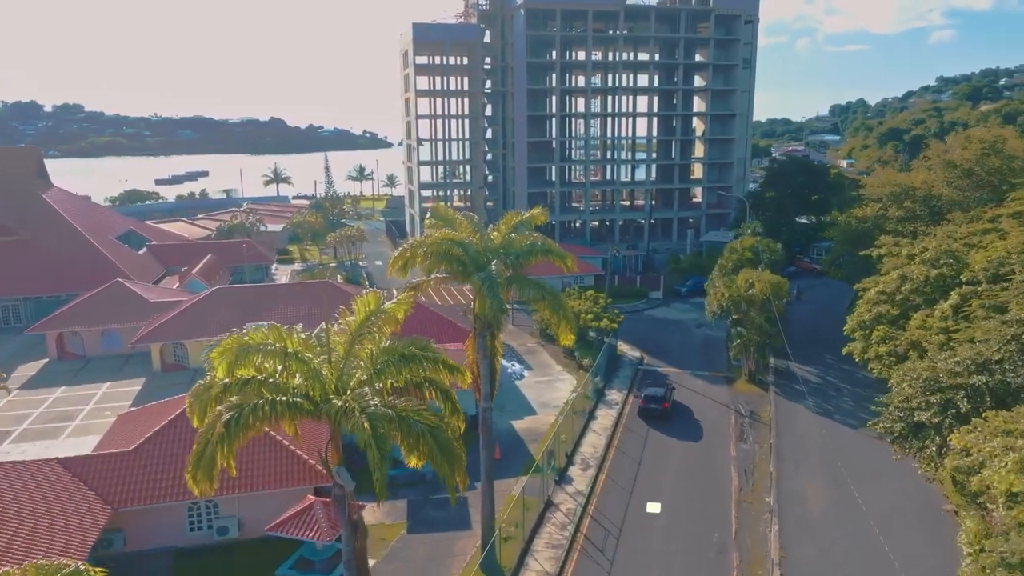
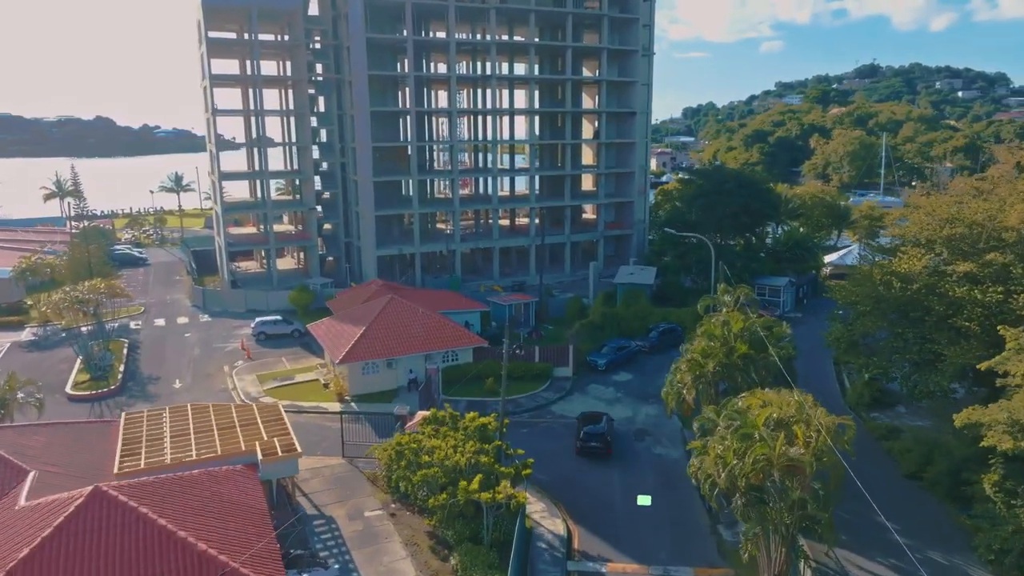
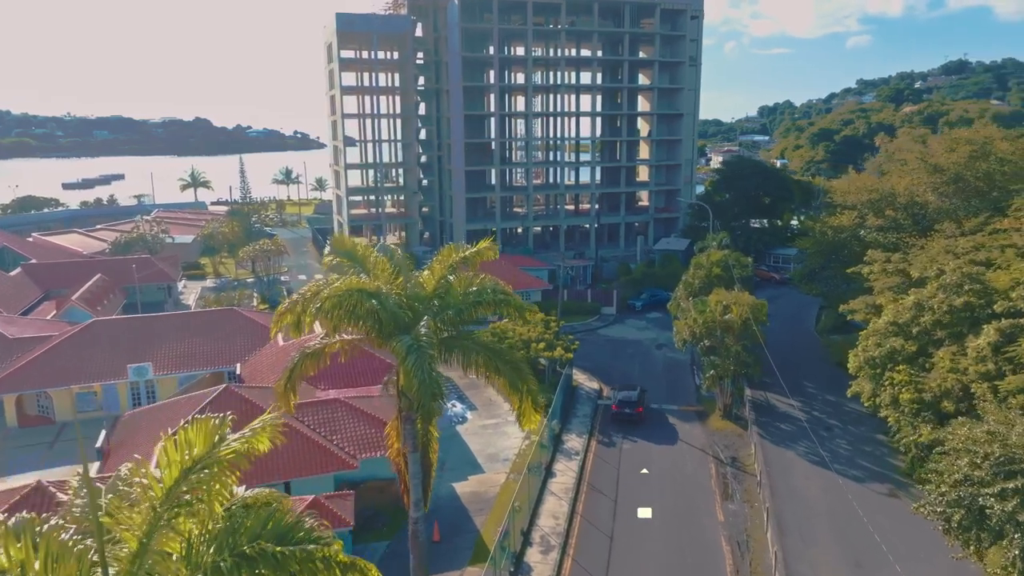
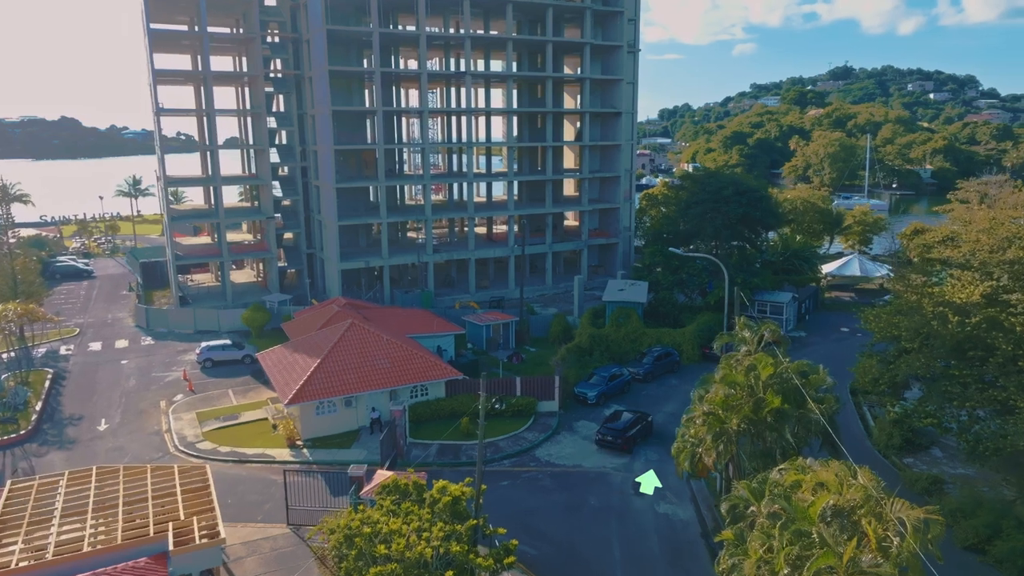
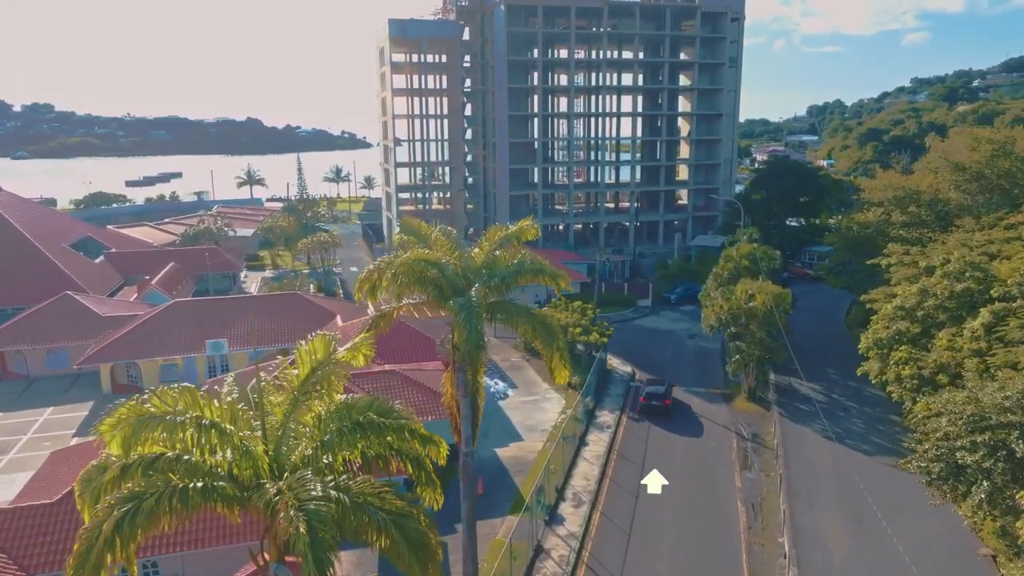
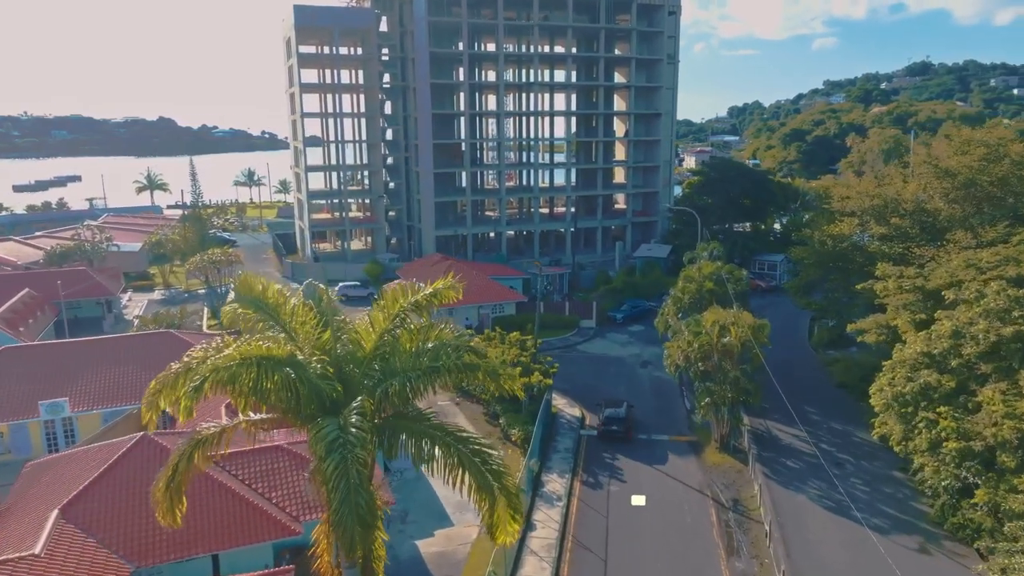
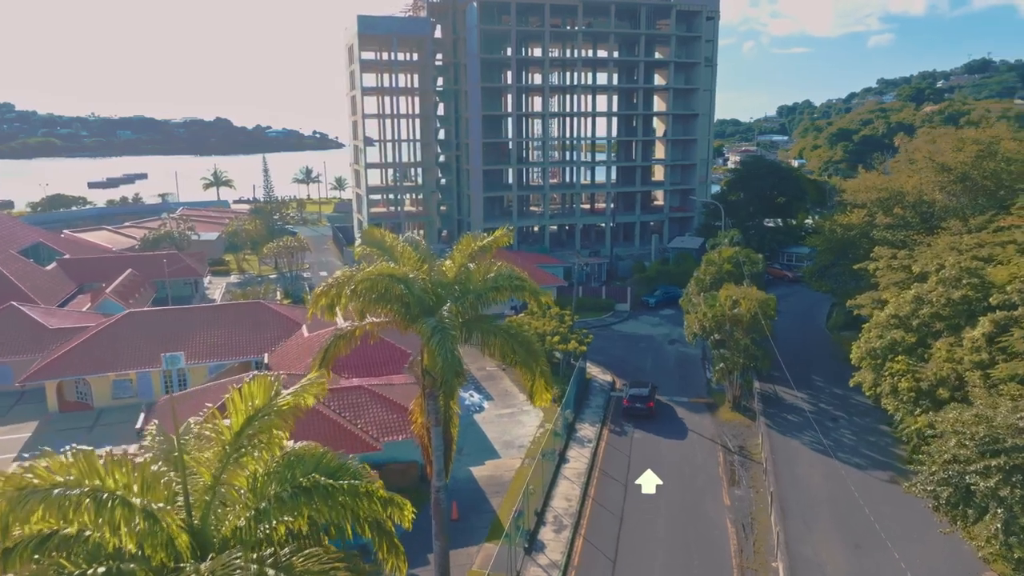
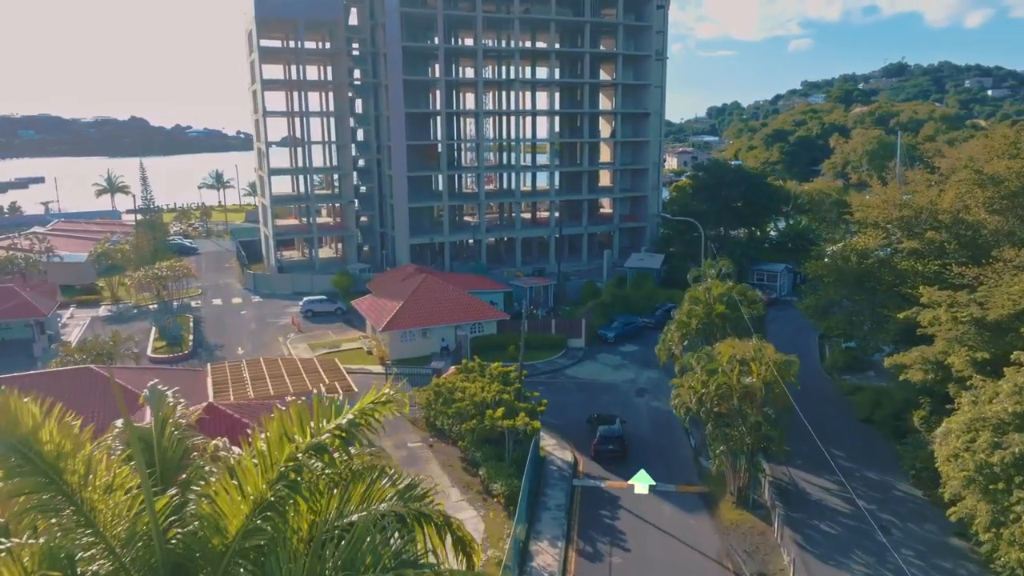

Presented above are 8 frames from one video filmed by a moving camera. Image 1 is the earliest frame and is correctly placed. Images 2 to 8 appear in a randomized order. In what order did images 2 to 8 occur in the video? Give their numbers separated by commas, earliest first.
5, 7, 3, 6, 8, 2, 4
